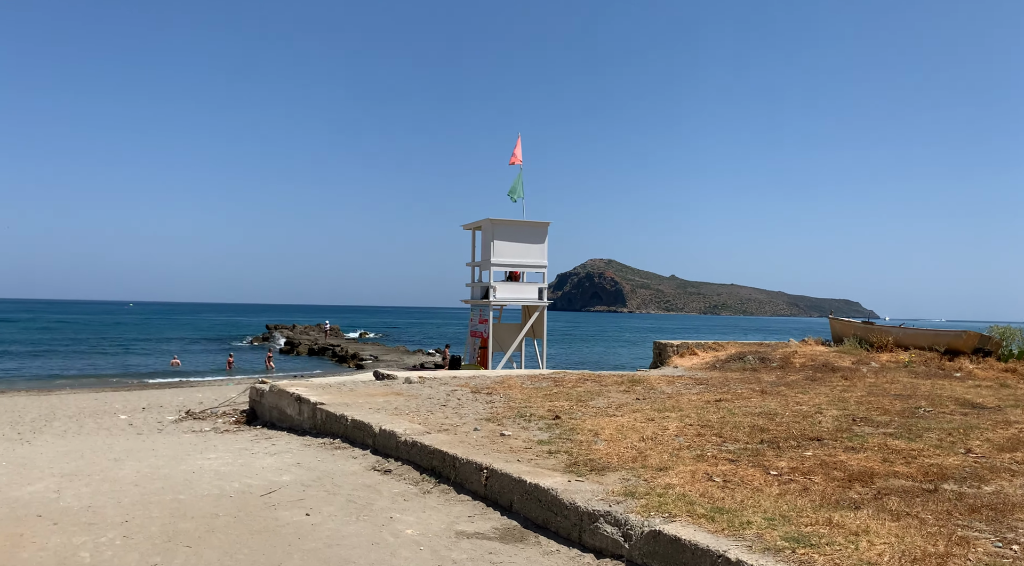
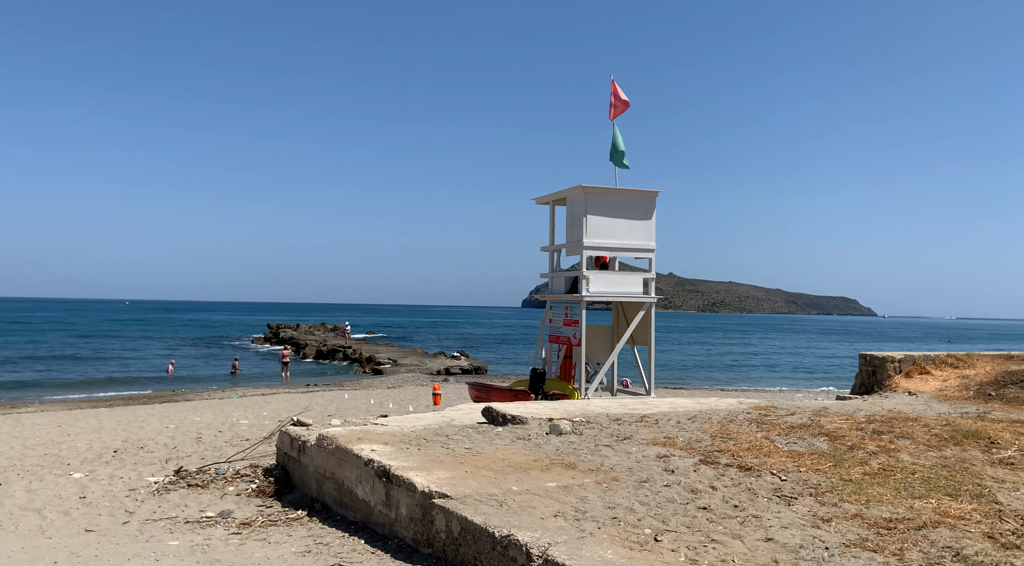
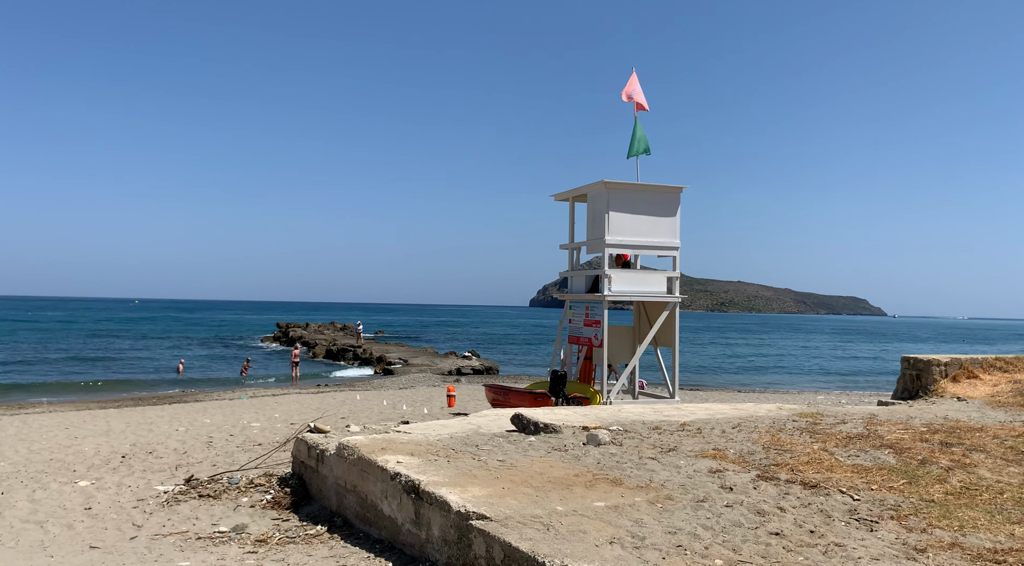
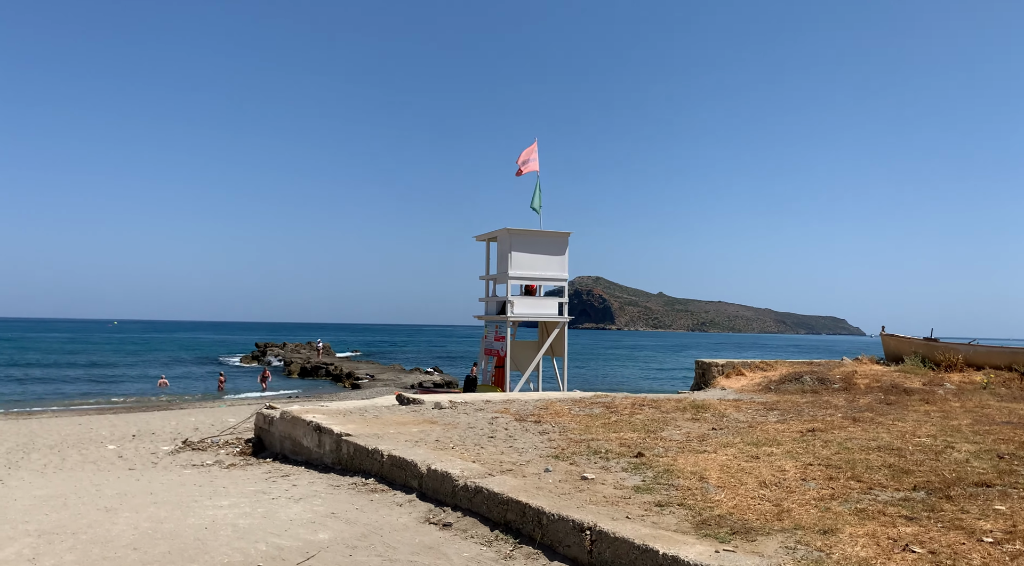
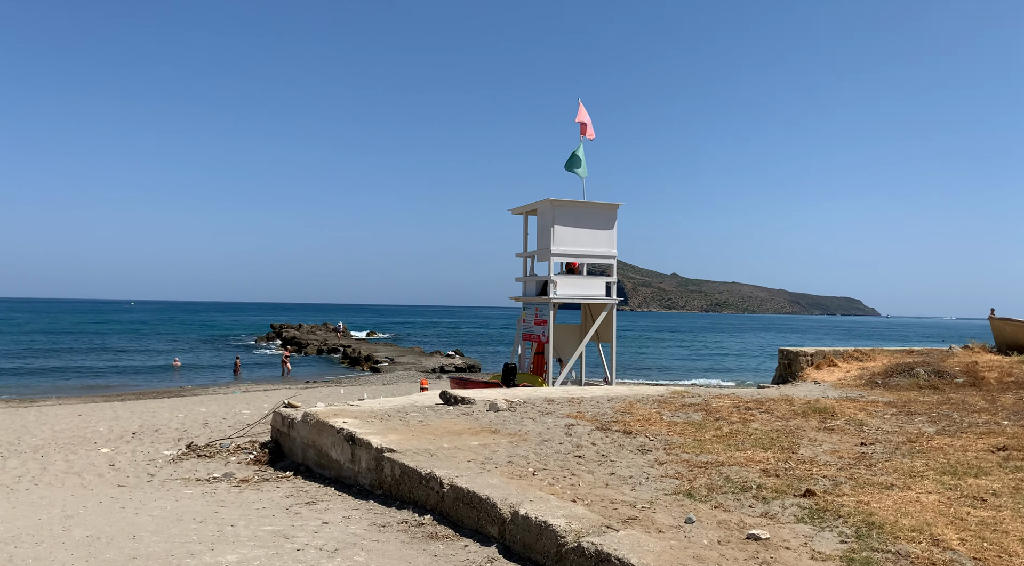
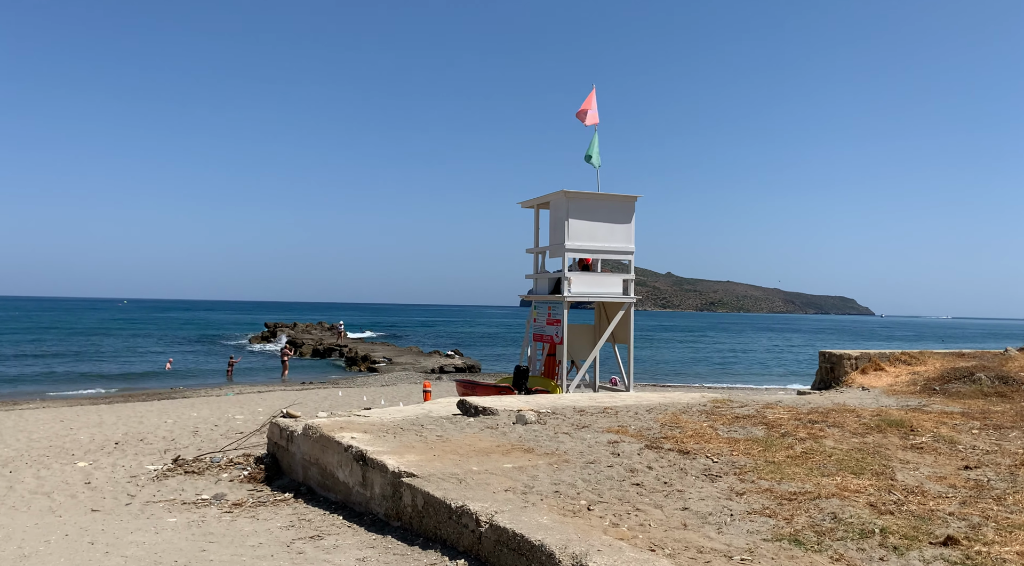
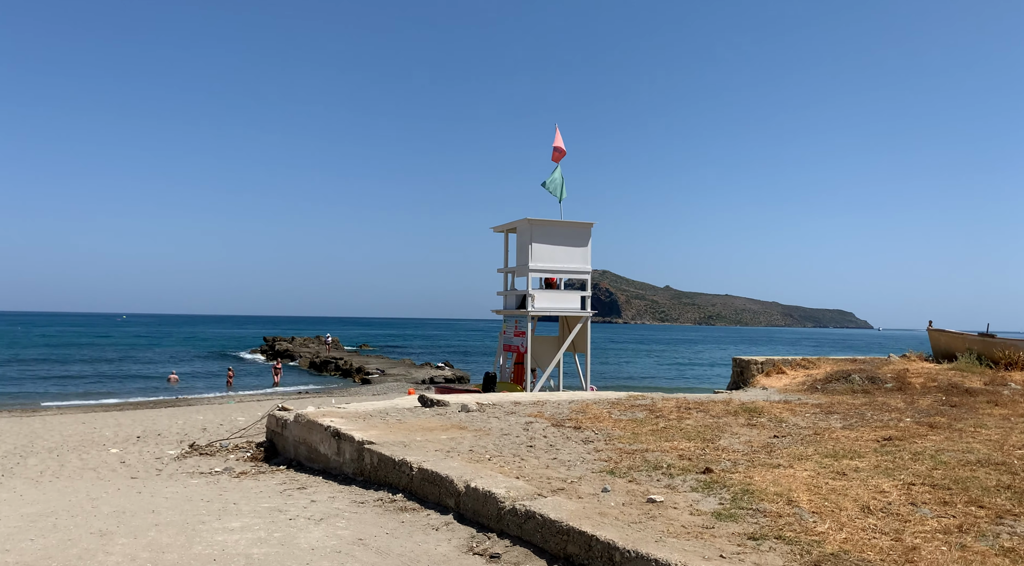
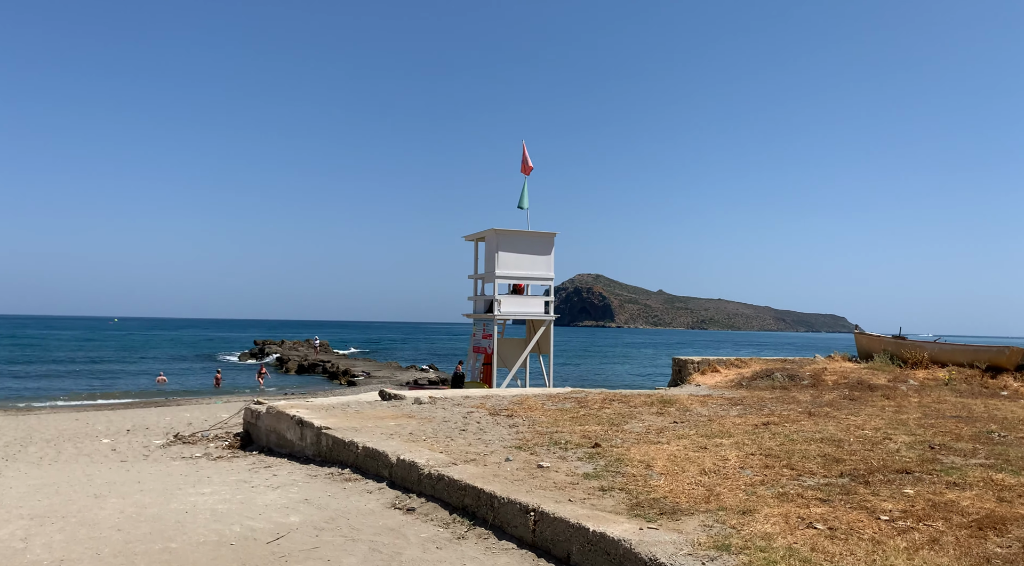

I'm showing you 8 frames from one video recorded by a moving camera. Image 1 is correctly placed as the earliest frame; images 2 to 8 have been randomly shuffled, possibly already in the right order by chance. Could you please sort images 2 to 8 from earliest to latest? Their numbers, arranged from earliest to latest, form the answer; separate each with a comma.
8, 4, 7, 5, 6, 2, 3
